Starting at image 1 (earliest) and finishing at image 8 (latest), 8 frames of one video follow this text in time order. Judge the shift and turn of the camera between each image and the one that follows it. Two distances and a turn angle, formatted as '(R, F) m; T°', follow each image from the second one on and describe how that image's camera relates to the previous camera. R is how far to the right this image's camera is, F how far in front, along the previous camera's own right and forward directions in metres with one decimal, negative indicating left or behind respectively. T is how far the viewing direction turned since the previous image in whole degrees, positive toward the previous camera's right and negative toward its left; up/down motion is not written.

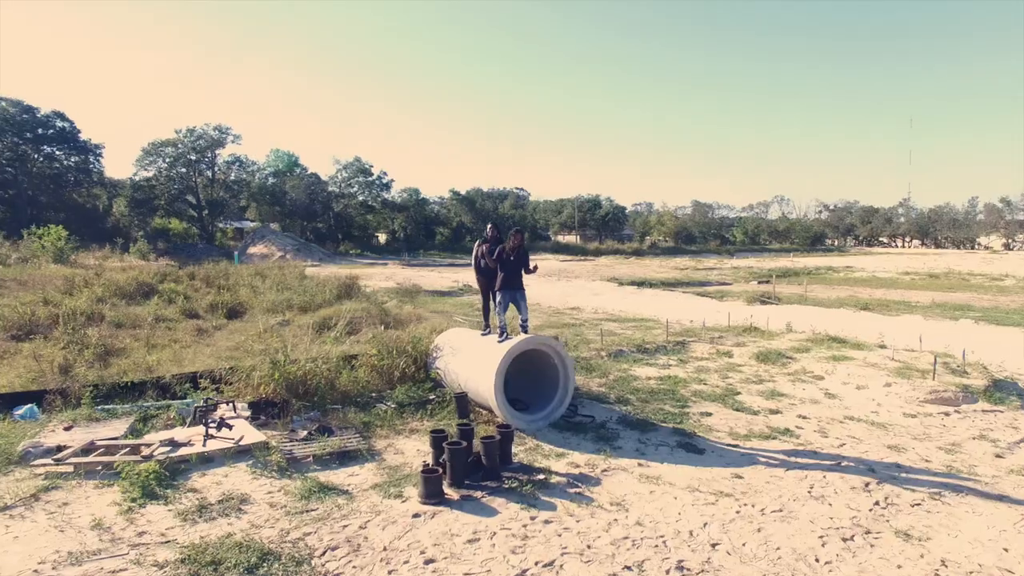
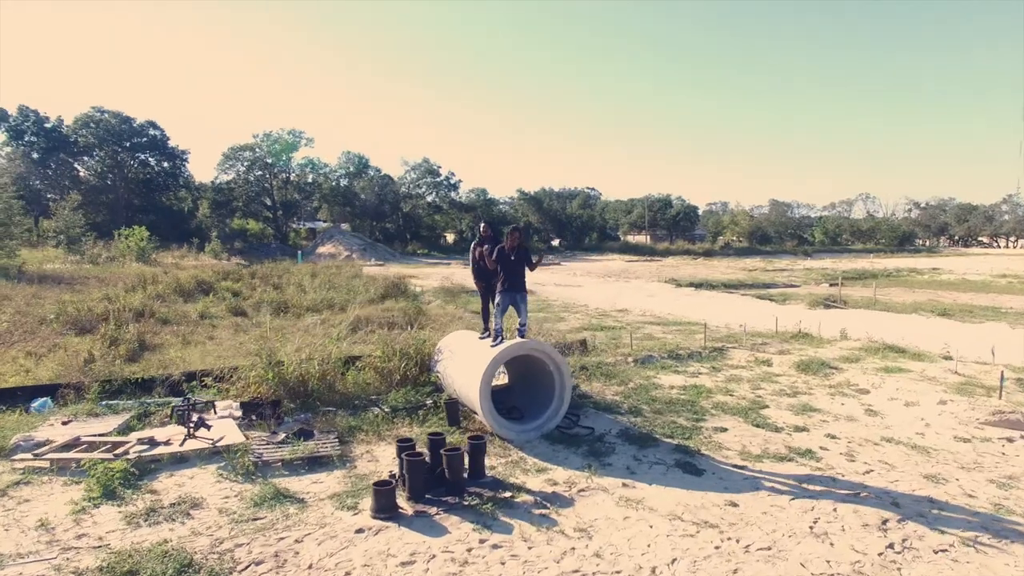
(+0.8, +0.4) m; -7°
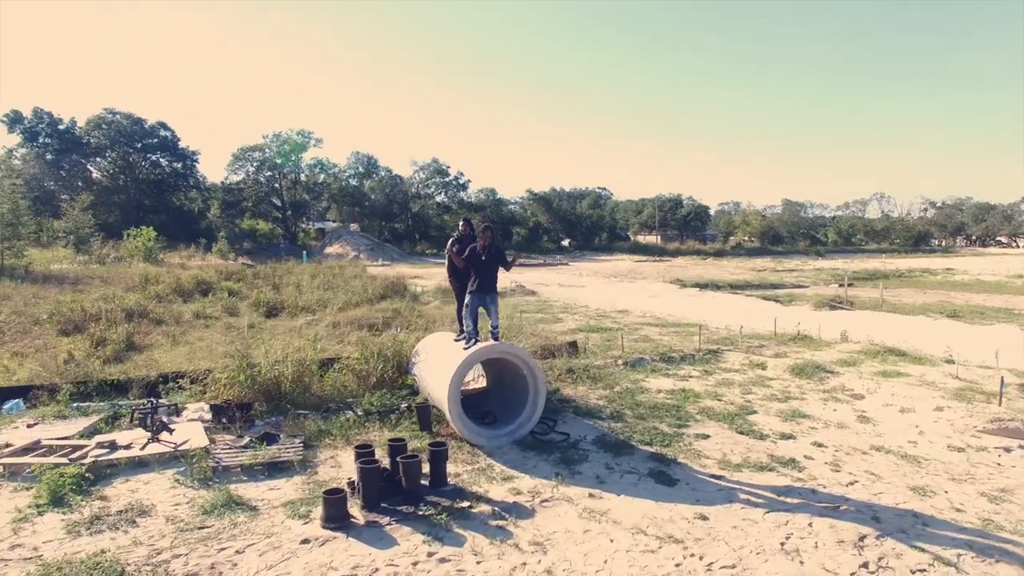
(+0.4, +0.2) m; -1°
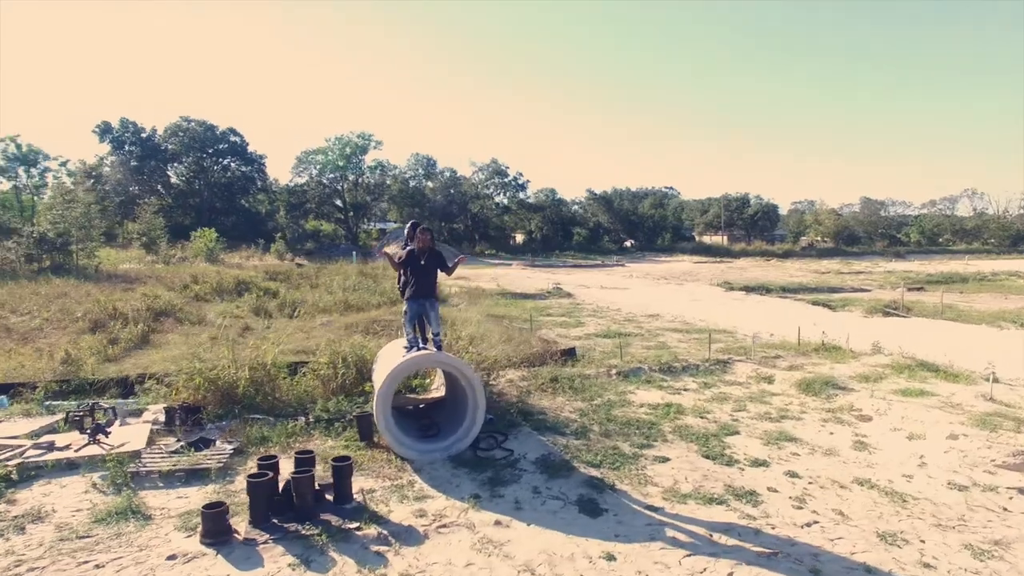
(+1.2, +0.5) m; -7°
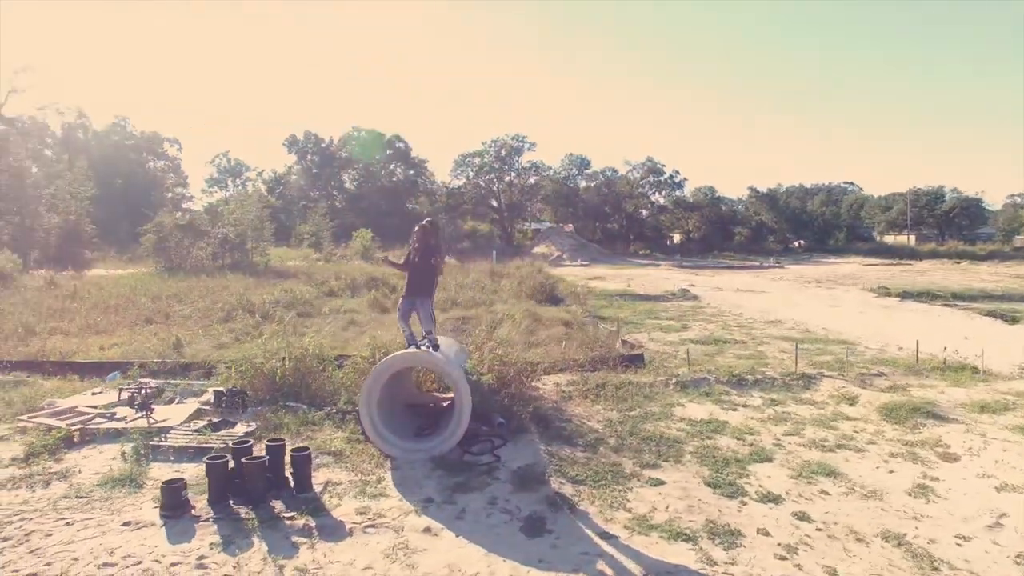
(+1.5, +0.5) m; -15°
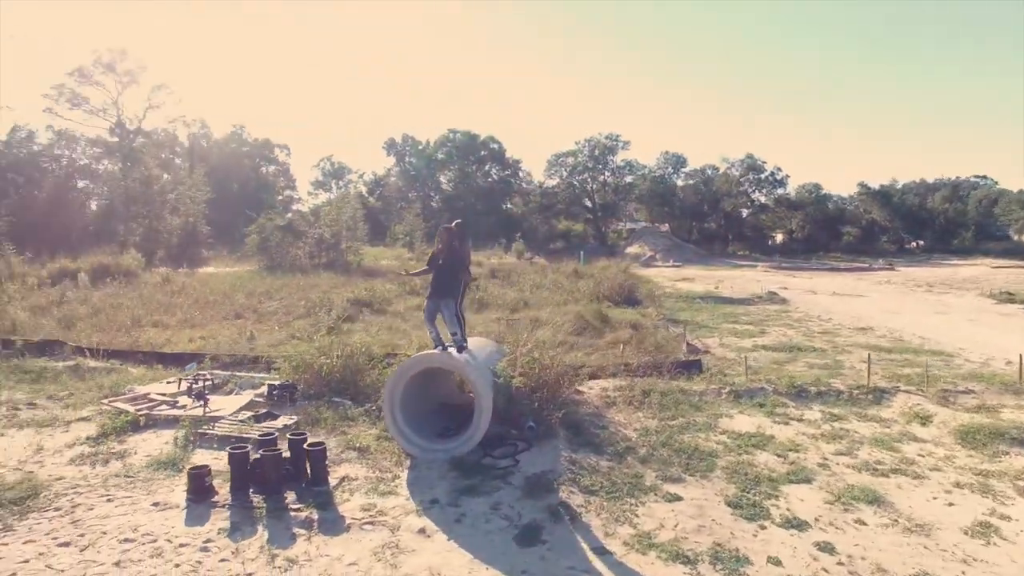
(+0.7, +0.1) m; -9°
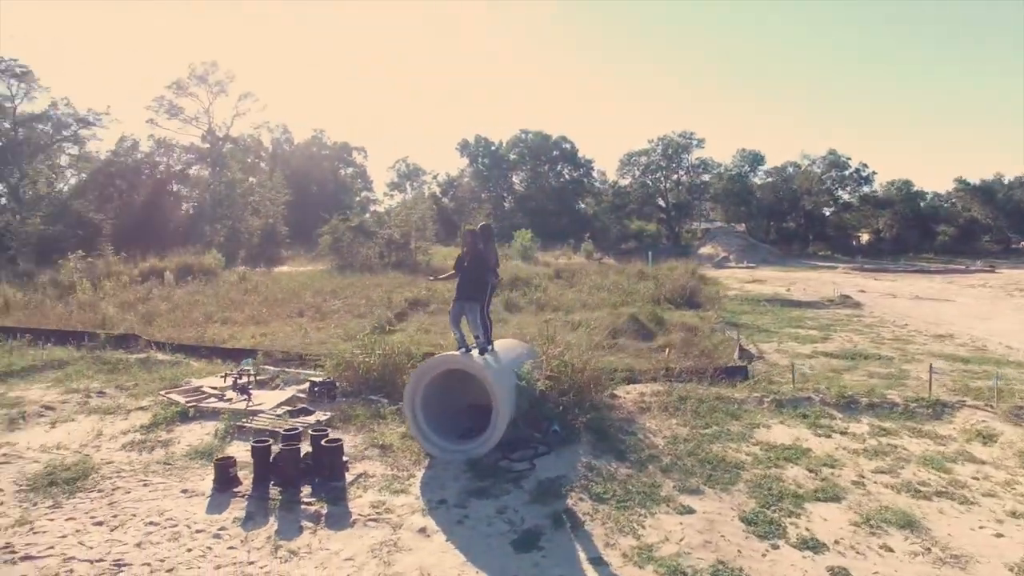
(+0.5, +0.1) m; -7°
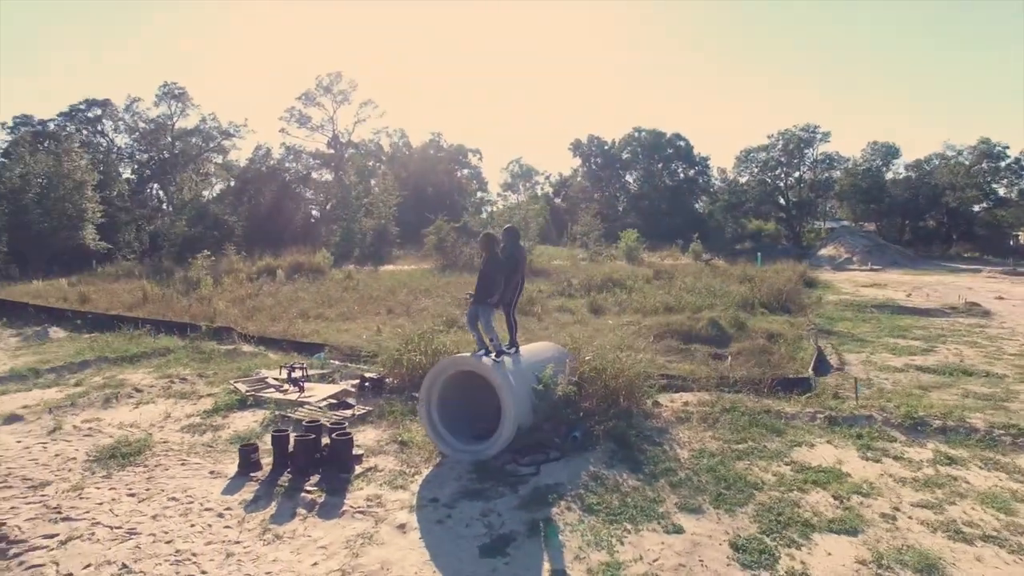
(+0.9, +0.1) m; -11°
